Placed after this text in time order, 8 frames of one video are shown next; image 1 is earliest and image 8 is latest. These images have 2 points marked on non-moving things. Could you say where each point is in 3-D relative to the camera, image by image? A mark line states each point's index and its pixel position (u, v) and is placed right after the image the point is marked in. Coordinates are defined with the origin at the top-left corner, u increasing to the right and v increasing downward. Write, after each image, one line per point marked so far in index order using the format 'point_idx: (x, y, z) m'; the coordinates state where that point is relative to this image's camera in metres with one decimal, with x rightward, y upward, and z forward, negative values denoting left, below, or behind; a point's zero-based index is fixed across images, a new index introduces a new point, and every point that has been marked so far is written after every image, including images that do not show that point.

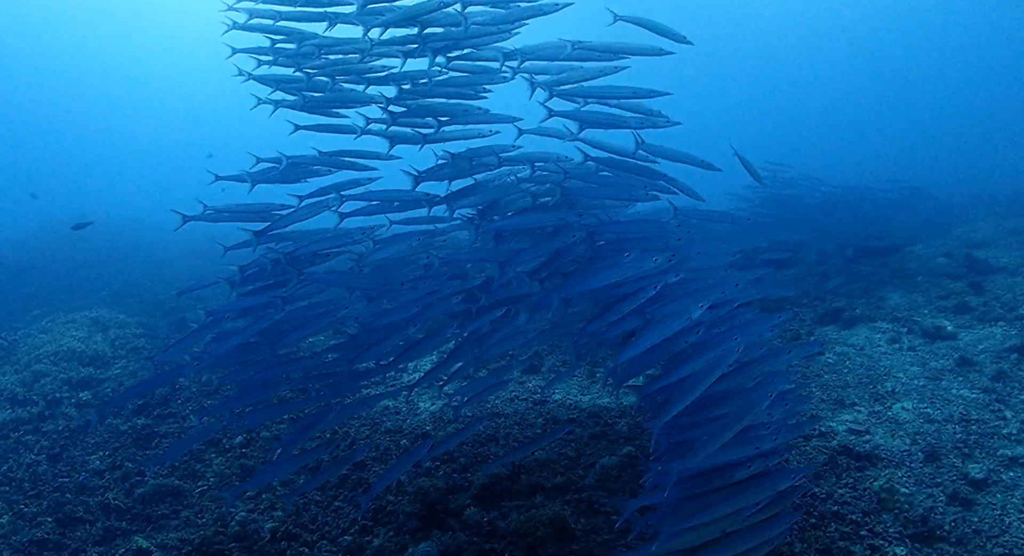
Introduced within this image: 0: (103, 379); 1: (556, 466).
0: (-5.8, -1.4, +7.8) m
1: (+0.4, -1.9, +5.6) m
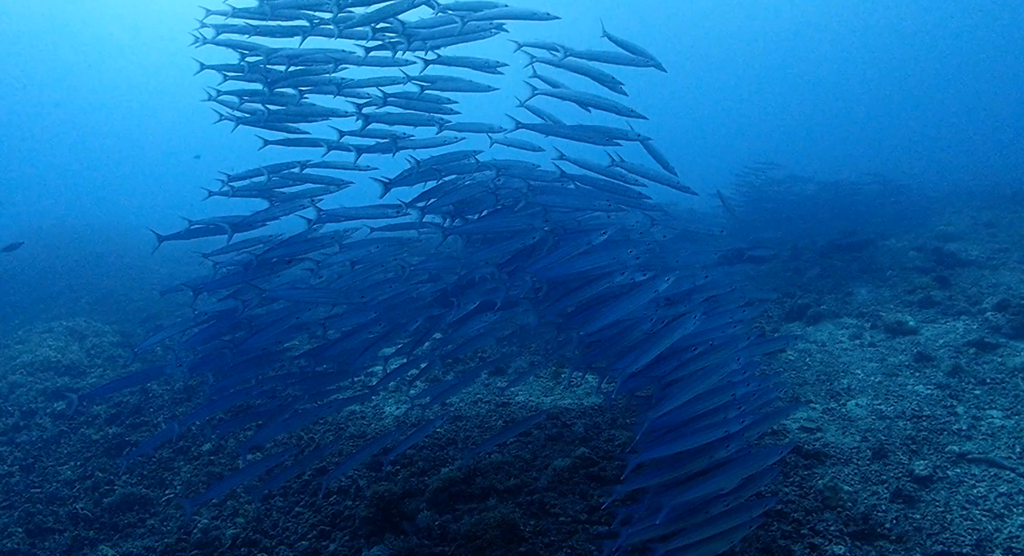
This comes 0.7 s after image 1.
0: (-6.2, -1.6, +7.9) m
1: (0.0, -1.9, +5.6) m
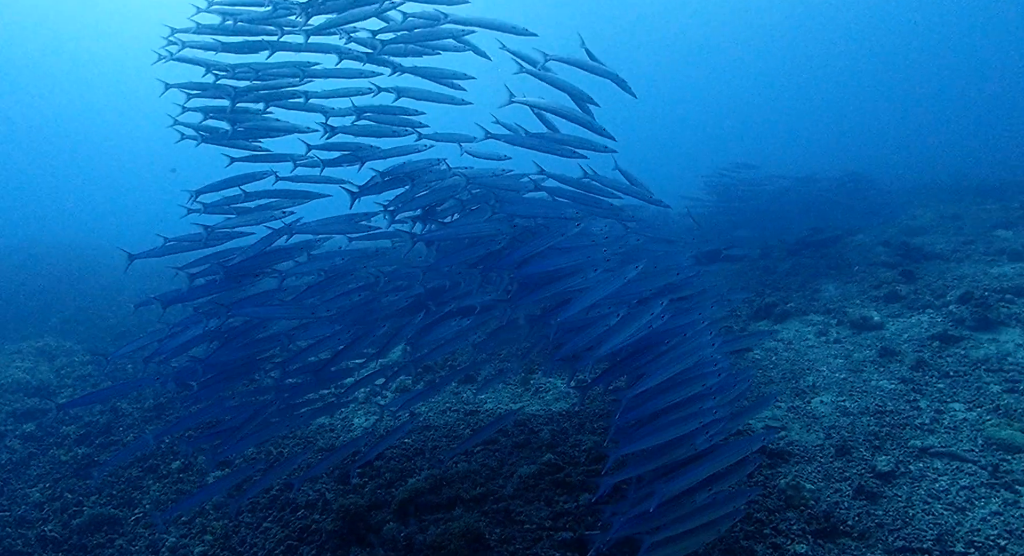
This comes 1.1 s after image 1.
0: (-6.6, -1.9, +7.8) m
1: (-0.4, -2.0, +5.6) m
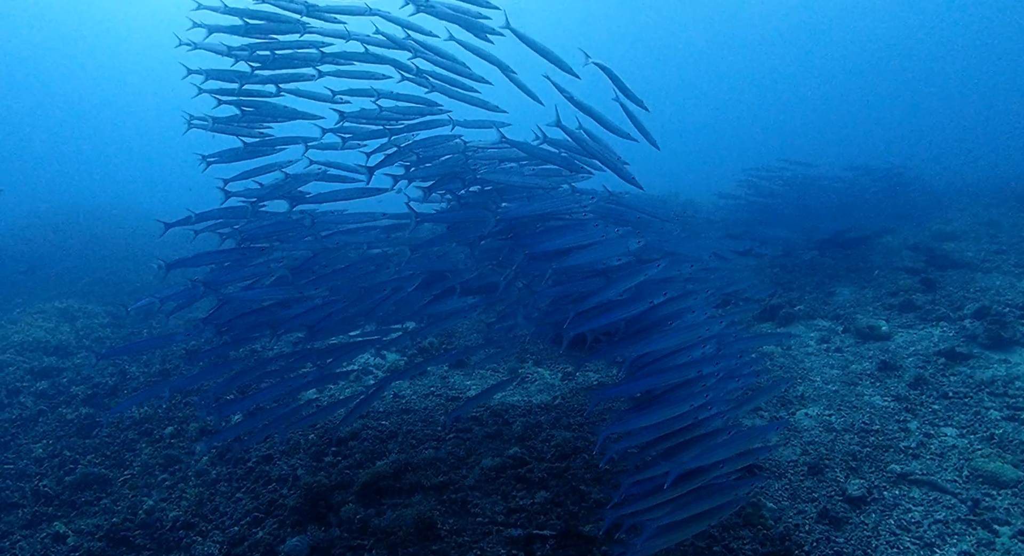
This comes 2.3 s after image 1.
0: (-6.7, -1.3, +8.3) m
1: (-0.7, -1.9, +5.6) m
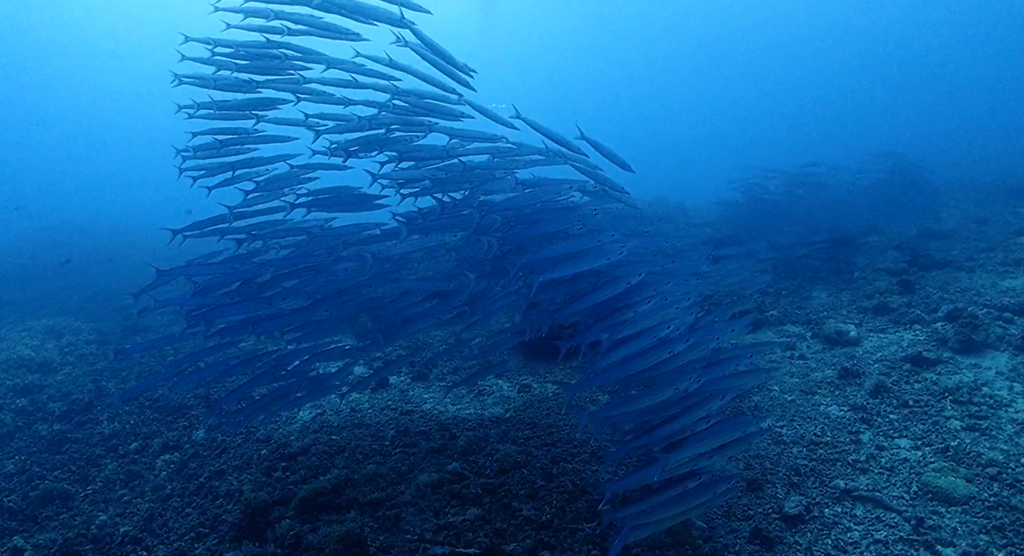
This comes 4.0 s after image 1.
0: (-7.2, -1.6, +8.5) m
1: (-1.3, -2.0, +5.4) m
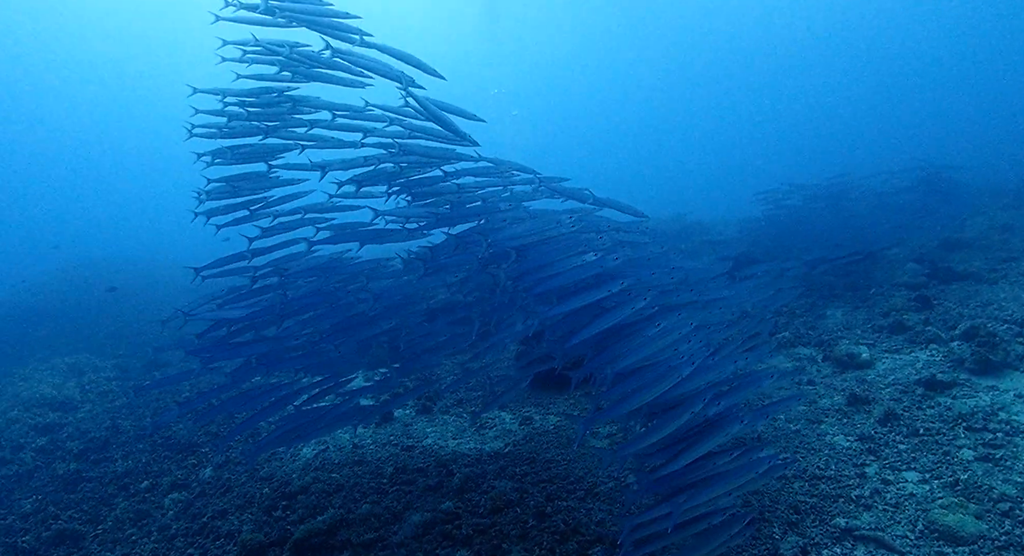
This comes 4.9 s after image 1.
0: (-7.0, -2.3, +8.8) m
1: (-1.3, -2.4, +5.4) m
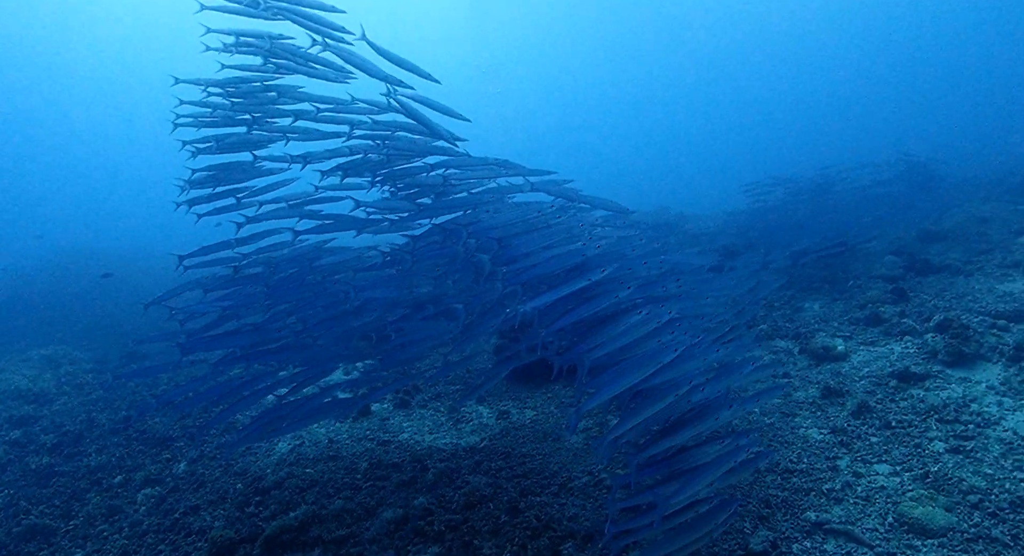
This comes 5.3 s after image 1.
0: (-7.3, -2.3, +8.6) m
1: (-1.6, -2.3, +5.3) m
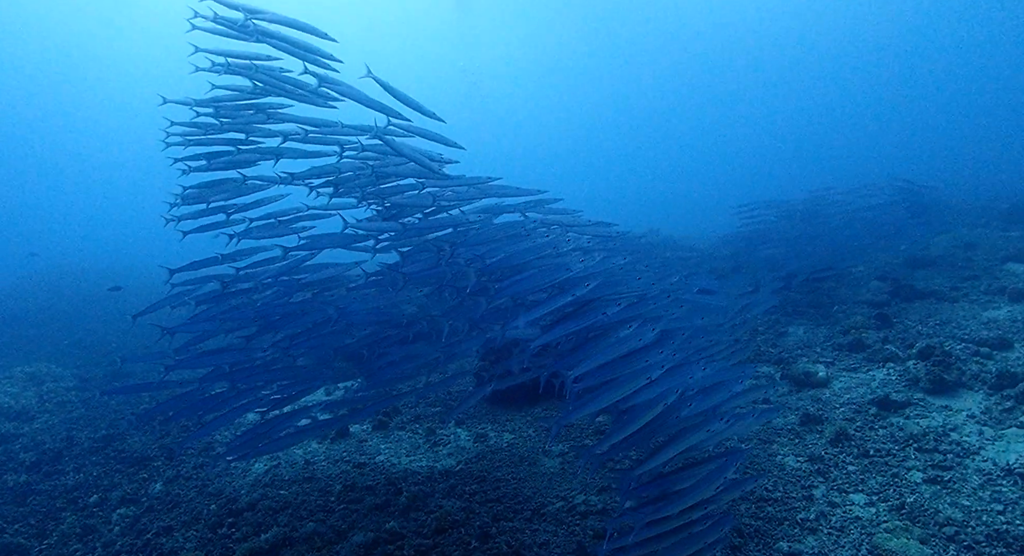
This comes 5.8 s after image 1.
0: (-7.5, -2.5, +8.5) m
1: (-1.8, -2.5, +5.2) m
